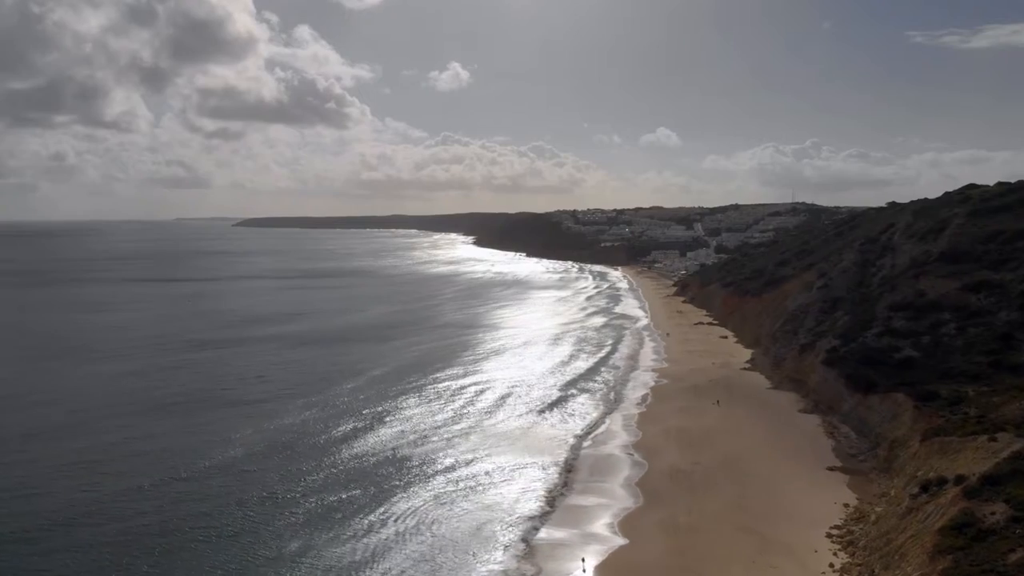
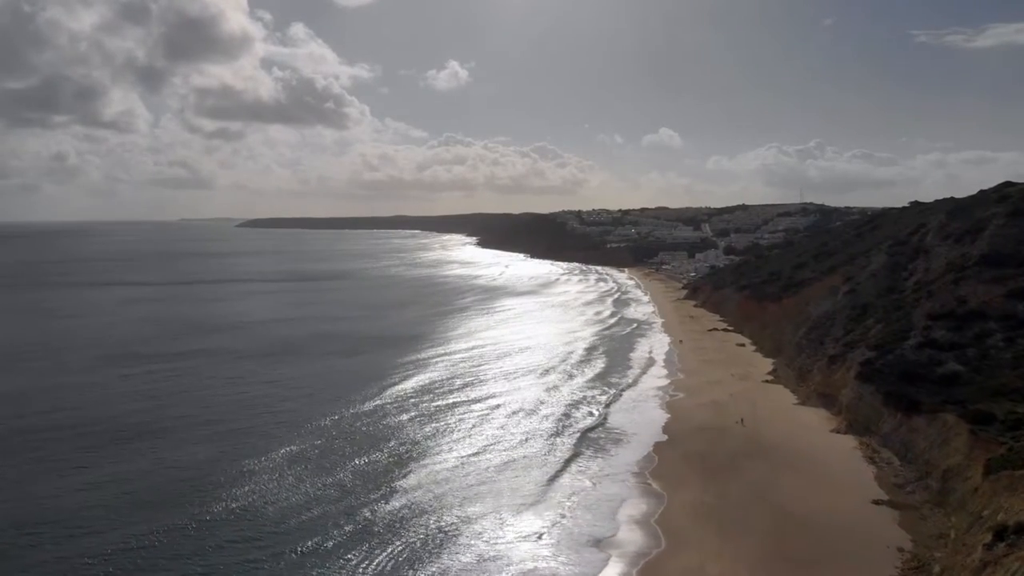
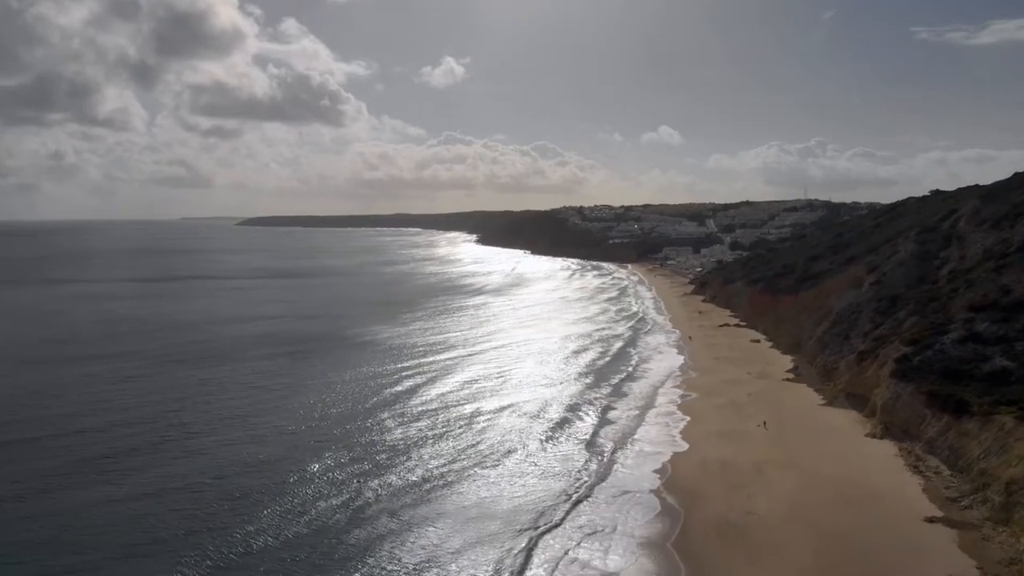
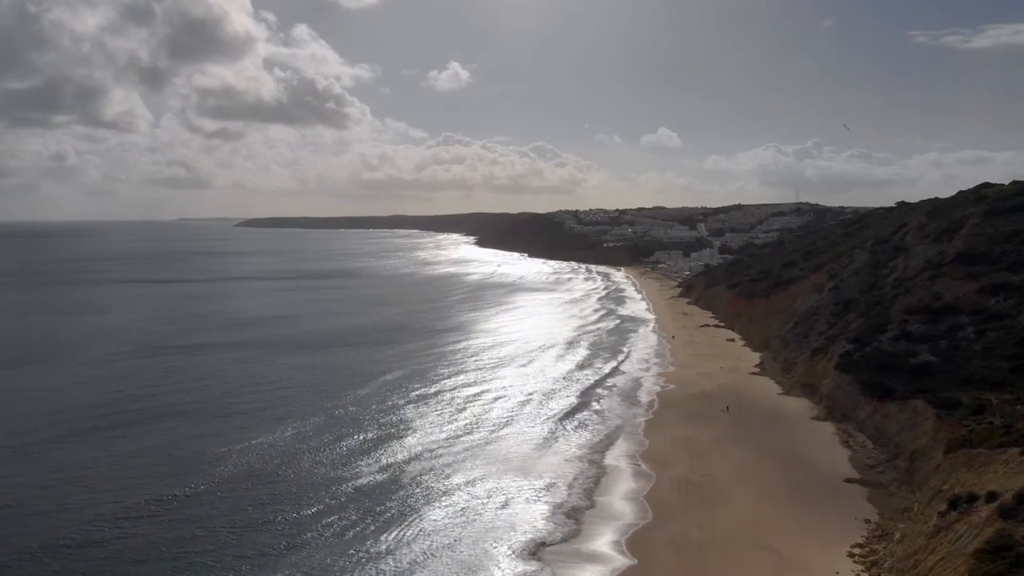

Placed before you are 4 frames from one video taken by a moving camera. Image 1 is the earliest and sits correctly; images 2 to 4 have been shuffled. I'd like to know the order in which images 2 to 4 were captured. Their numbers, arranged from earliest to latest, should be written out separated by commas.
4, 2, 3
